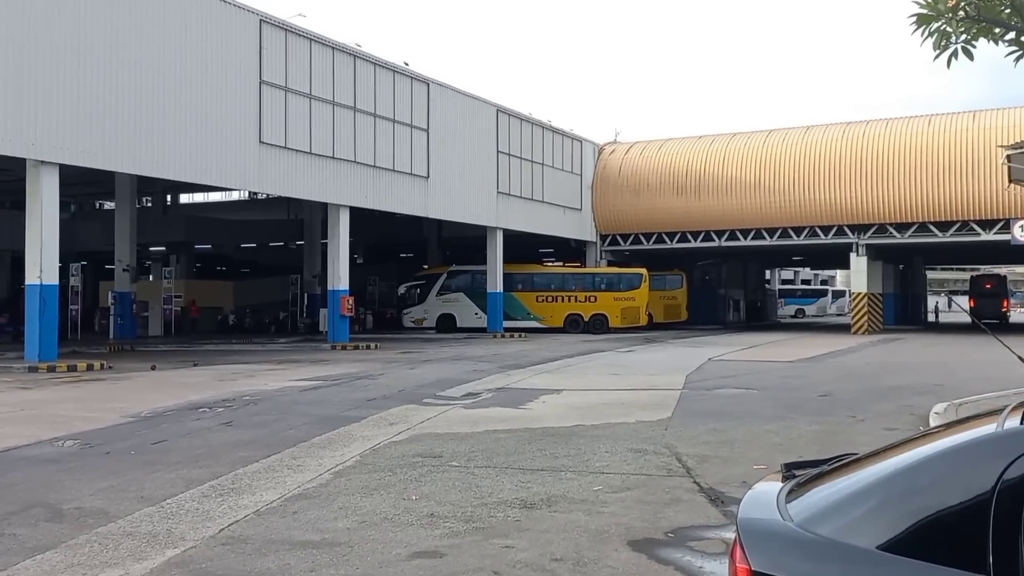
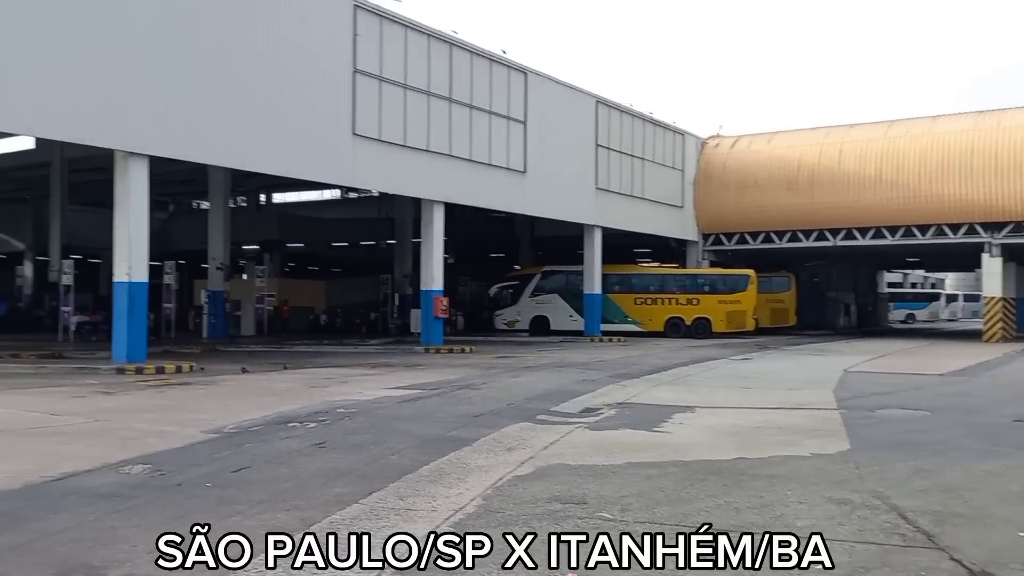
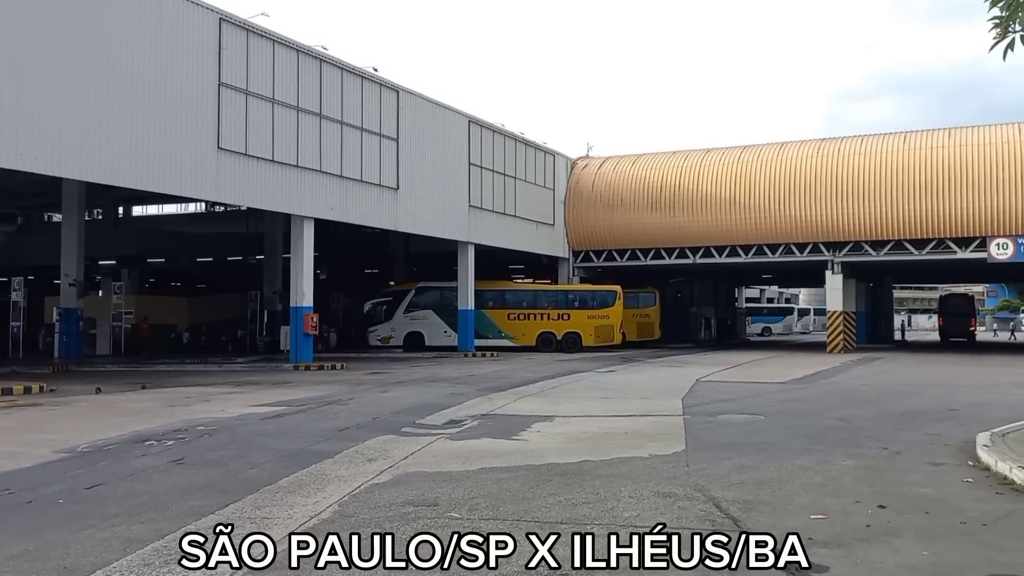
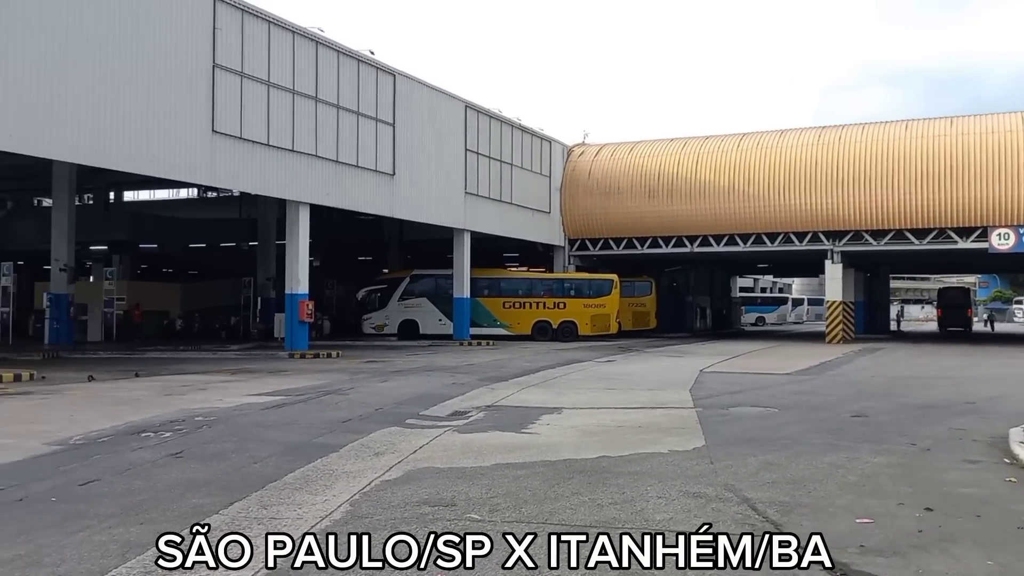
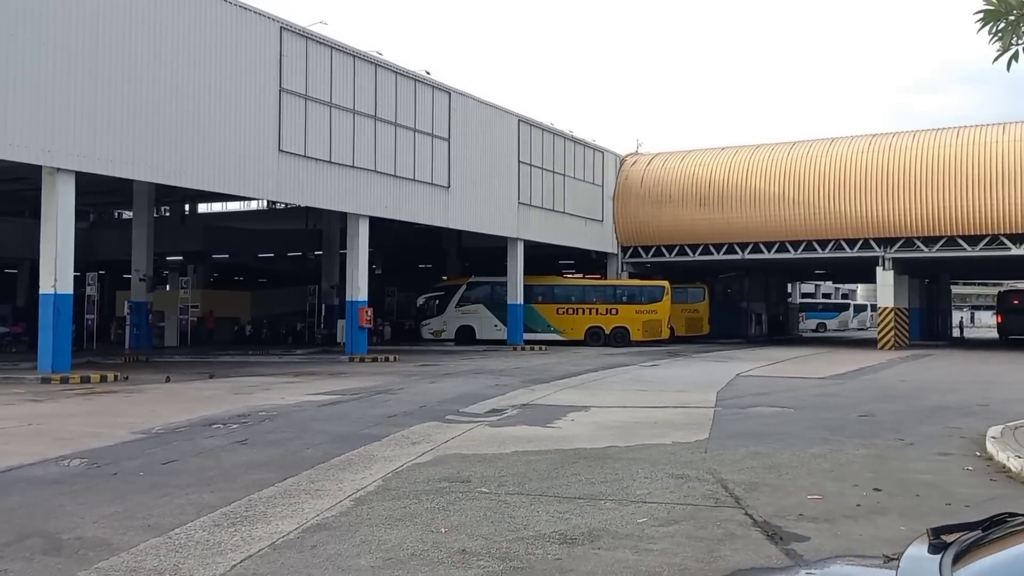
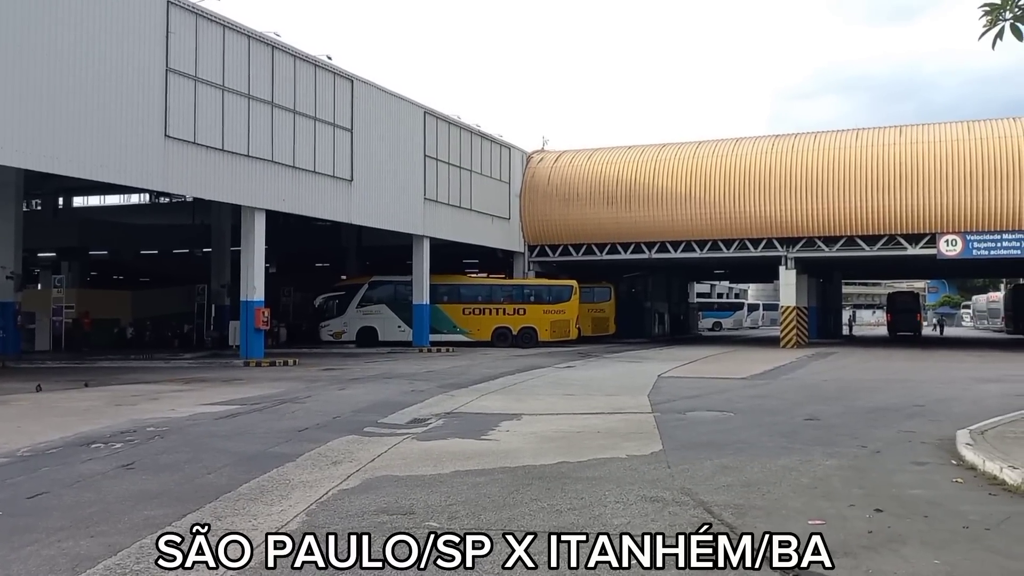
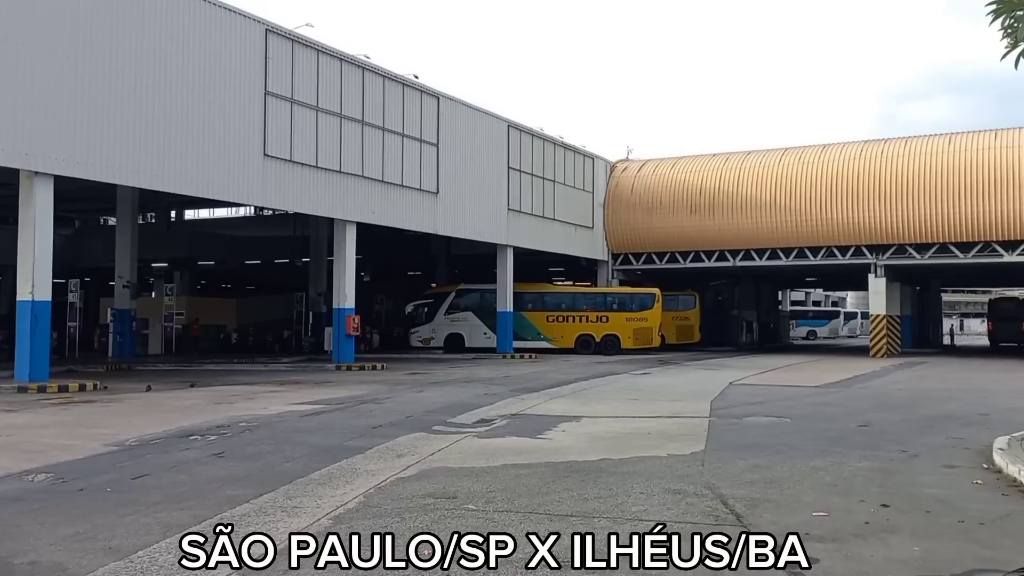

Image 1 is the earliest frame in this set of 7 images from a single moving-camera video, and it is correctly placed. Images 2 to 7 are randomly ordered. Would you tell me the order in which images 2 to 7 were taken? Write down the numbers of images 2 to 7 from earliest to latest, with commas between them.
5, 7, 3, 6, 4, 2
